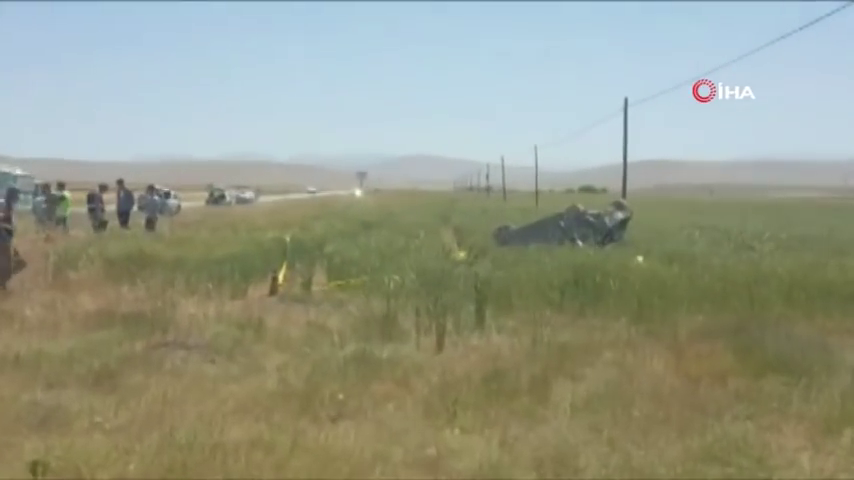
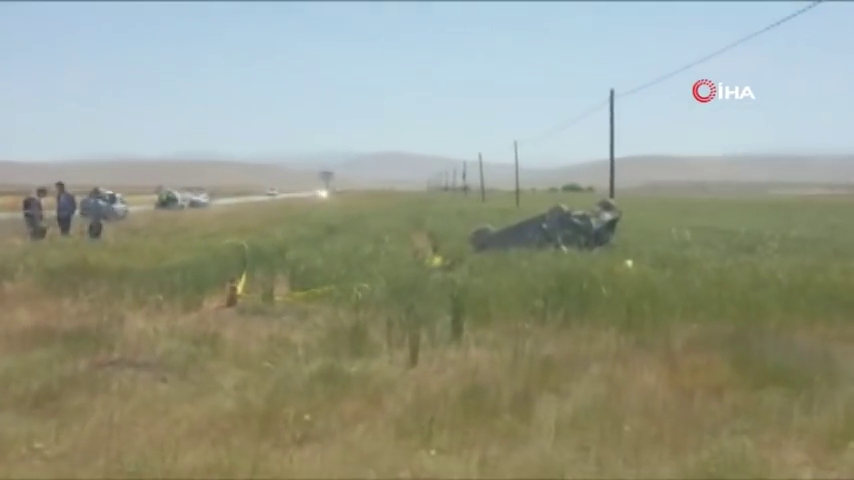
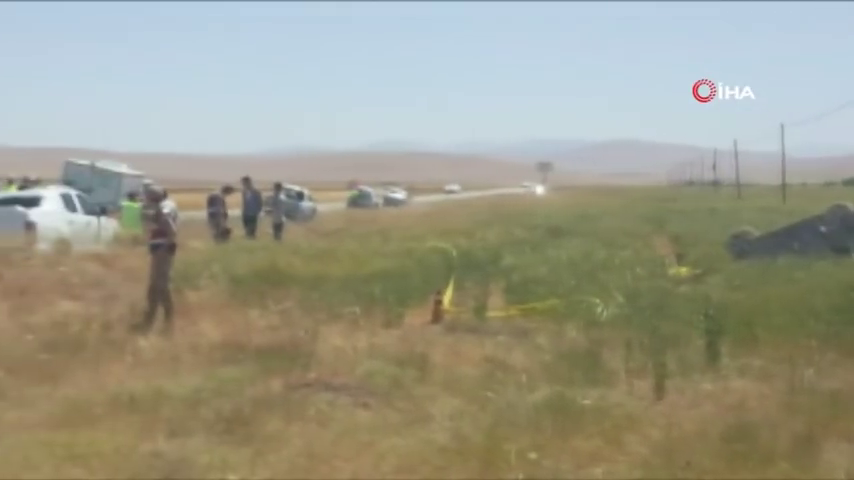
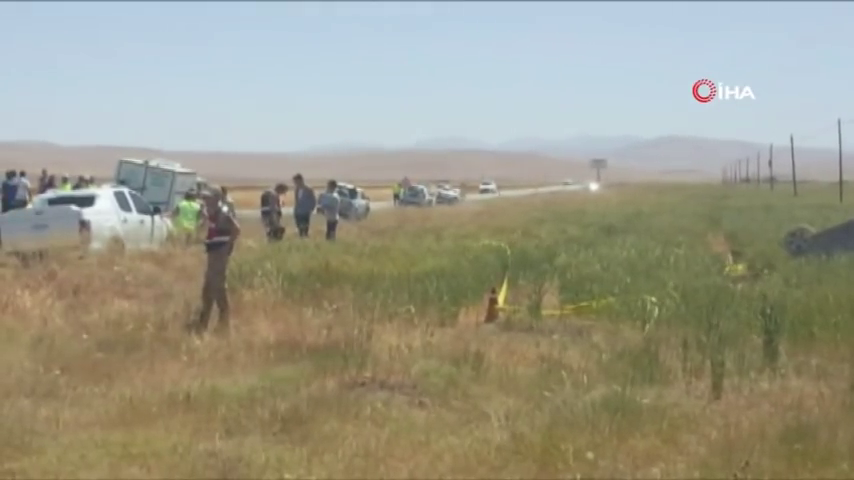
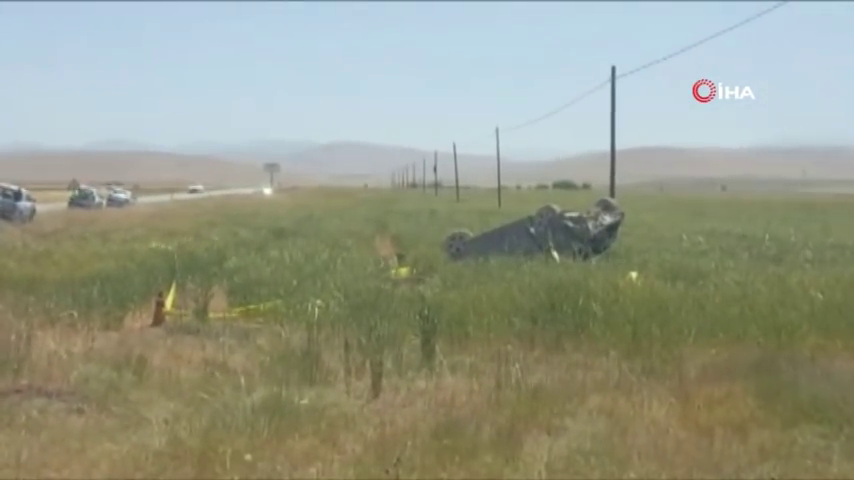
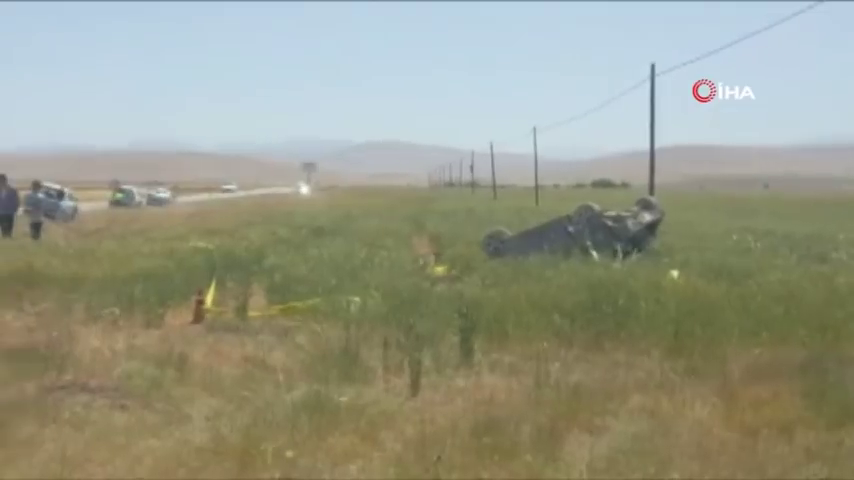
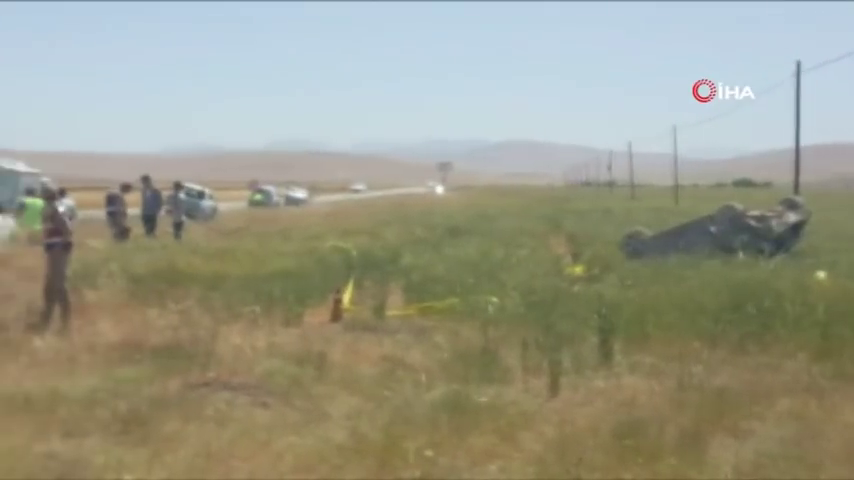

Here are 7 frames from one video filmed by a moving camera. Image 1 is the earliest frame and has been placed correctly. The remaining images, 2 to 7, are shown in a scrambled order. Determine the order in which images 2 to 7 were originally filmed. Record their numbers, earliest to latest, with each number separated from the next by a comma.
2, 5, 6, 7, 3, 4
